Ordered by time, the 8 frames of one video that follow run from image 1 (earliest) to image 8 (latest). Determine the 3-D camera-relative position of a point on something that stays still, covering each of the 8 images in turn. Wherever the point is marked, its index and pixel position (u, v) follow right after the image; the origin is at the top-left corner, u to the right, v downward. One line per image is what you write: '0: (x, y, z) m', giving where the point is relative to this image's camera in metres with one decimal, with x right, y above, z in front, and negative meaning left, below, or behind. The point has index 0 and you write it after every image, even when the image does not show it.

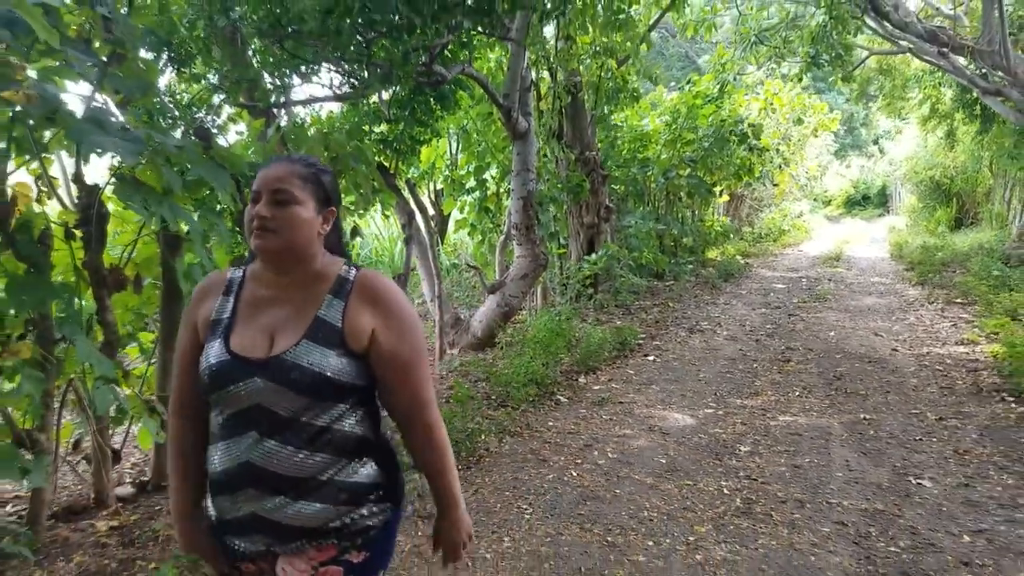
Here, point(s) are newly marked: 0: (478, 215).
0: (-0.3, +0.7, +8.1) m
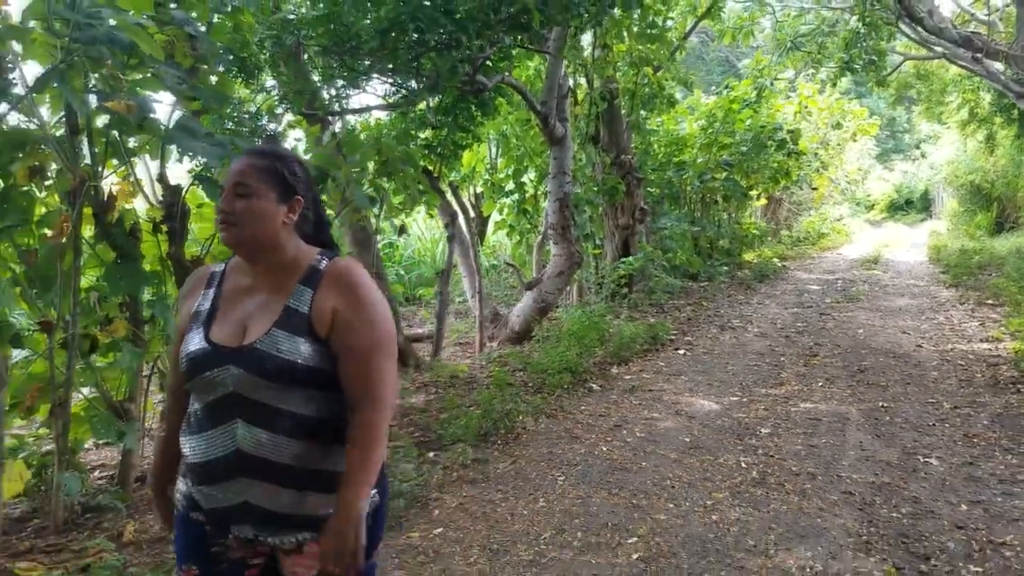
0: (0.0, +0.7, +8.4) m
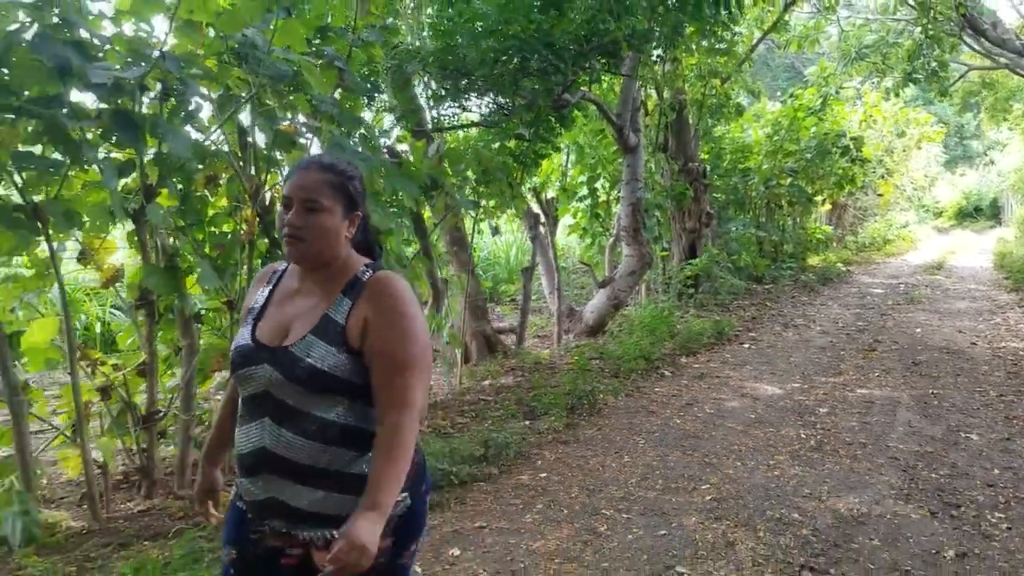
0: (+0.8, +0.7, +9.1) m
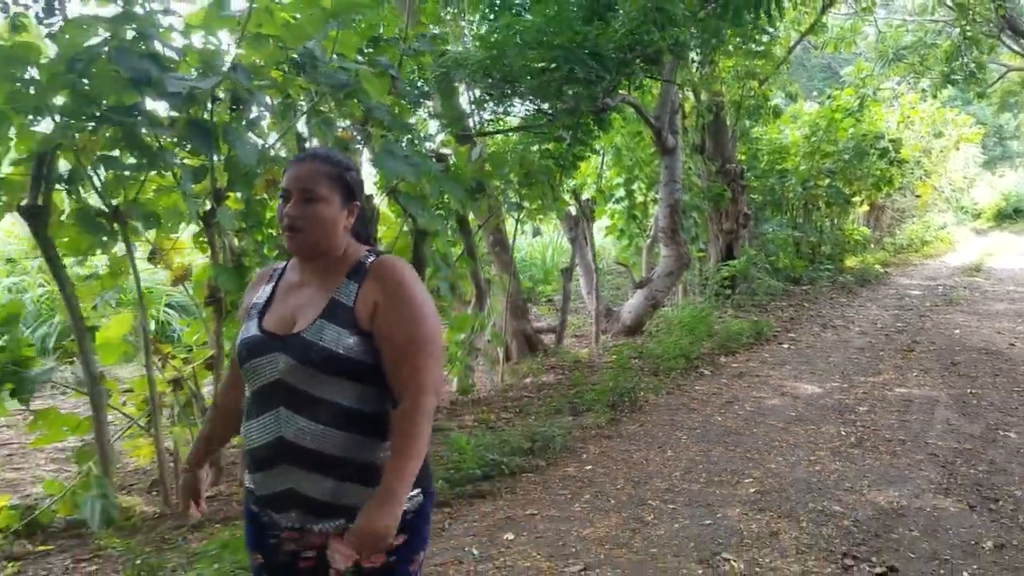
0: (+1.2, +0.7, +9.2) m
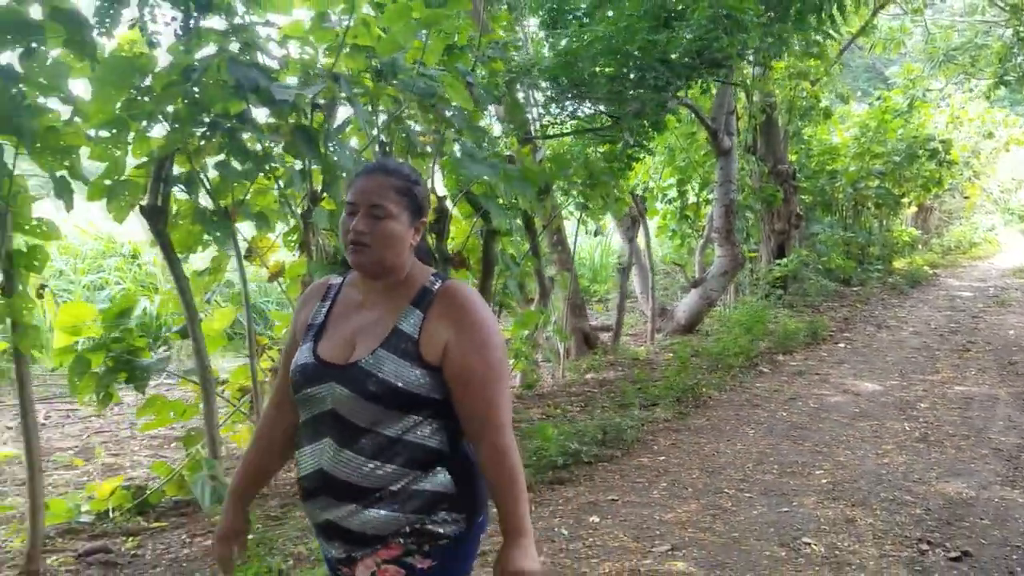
0: (+1.7, +0.7, +9.3) m
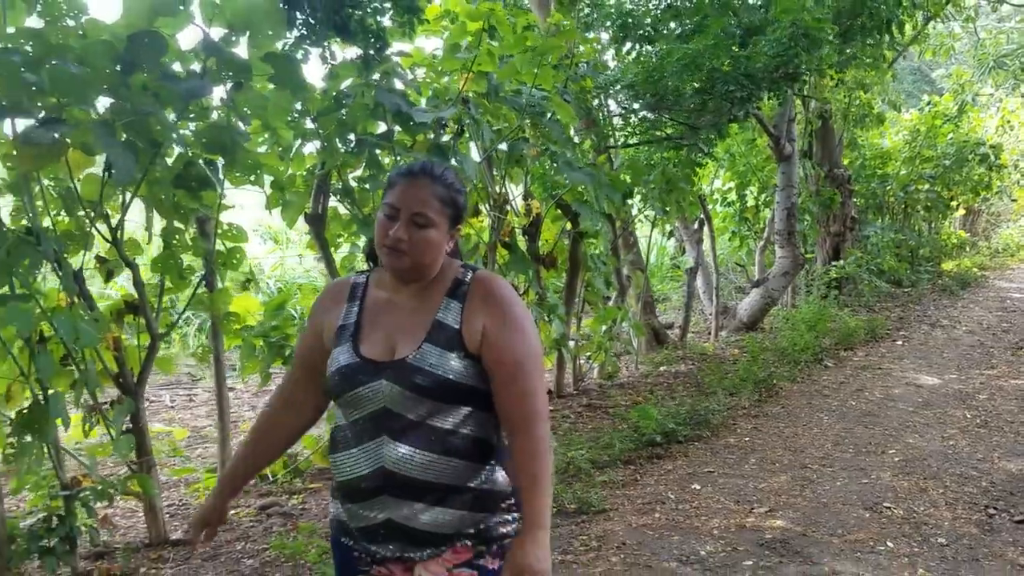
0: (+2.4, +0.7, +9.7) m
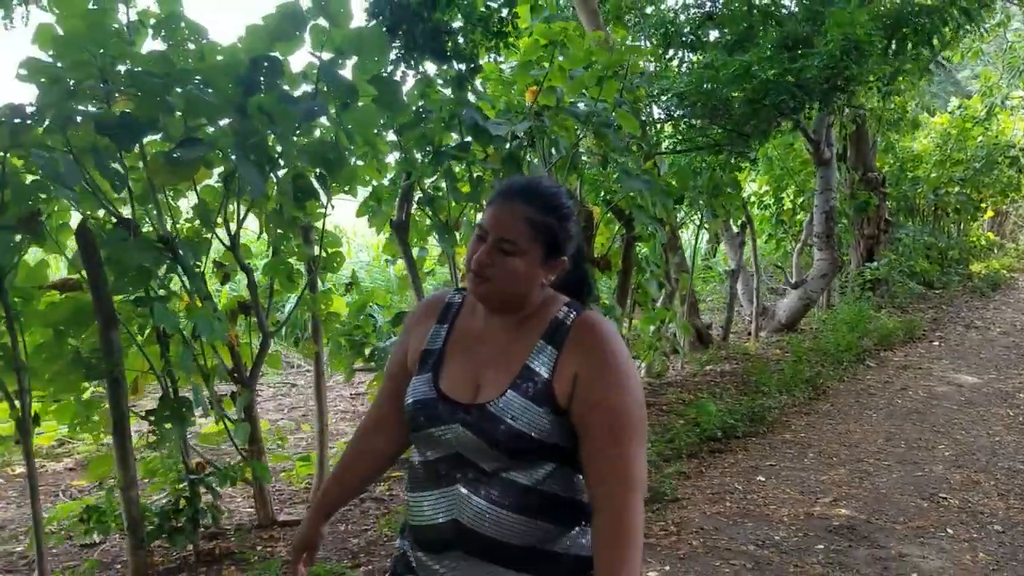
0: (+2.9, +0.7, +10.0) m
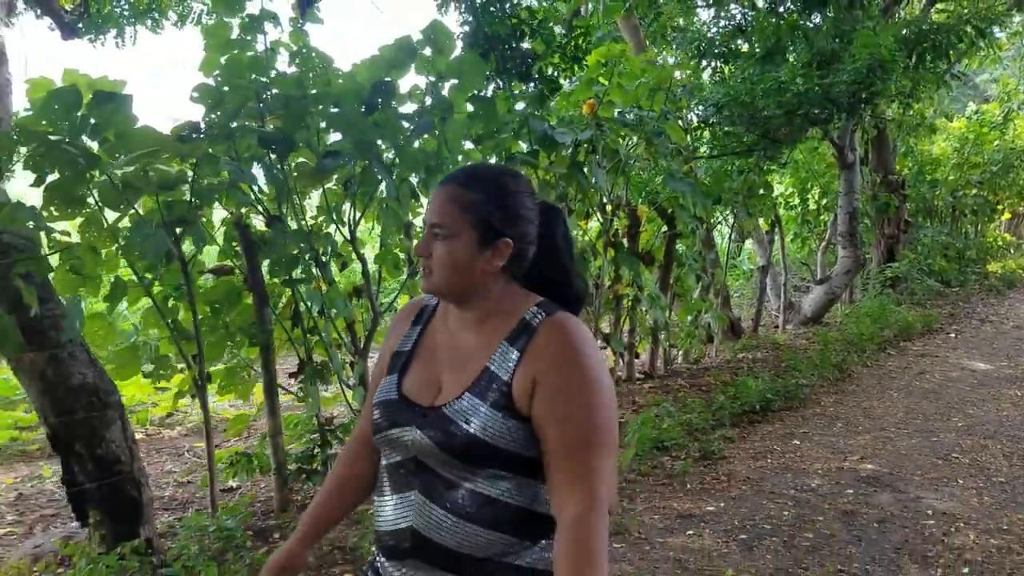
0: (+3.4, +0.7, +10.6) m
